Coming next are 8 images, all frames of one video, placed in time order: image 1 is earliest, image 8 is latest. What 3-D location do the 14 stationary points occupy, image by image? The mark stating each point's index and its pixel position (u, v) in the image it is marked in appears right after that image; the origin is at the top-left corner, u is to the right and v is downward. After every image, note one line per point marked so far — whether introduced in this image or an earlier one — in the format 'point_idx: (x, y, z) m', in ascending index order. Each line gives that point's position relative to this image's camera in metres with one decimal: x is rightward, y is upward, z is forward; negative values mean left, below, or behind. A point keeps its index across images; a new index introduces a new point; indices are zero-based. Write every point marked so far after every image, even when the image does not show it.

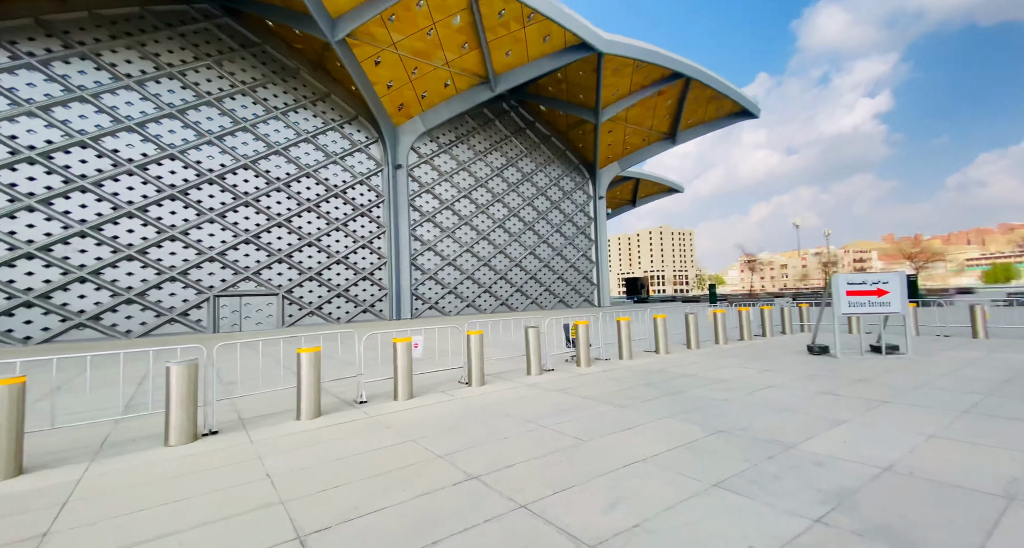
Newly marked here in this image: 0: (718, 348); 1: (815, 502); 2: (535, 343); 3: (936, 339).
0: (+5.6, -2.0, +10.6) m
1: (+2.3, -1.7, +2.9) m
2: (+0.5, -1.5, +8.6) m
3: (+11.9, -1.9, +11.1) m
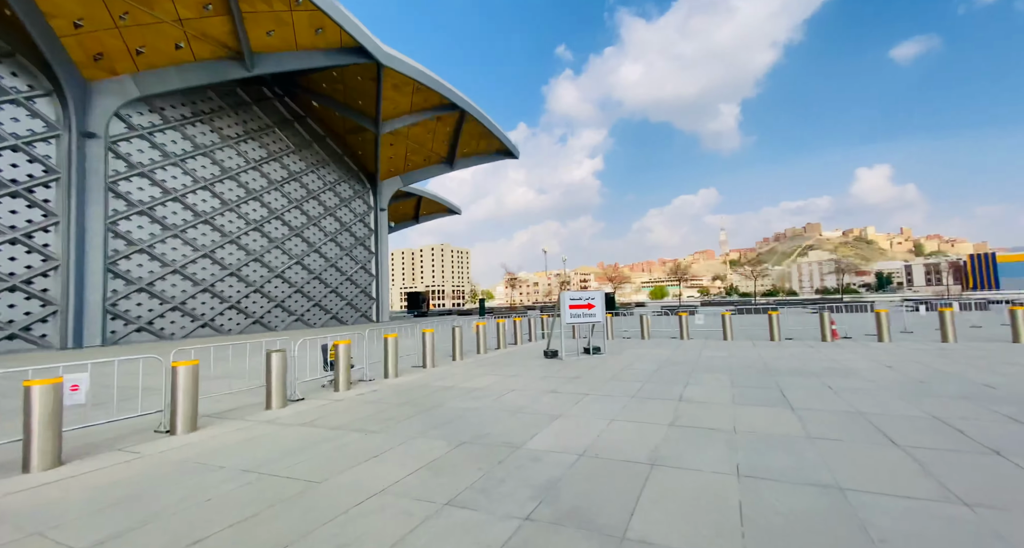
0: (-1.0, -2.5, +11.5) m
1: (+0.1, -1.8, +3.2) m
2: (-4.3, -1.8, +7.2) m
3: (+4.2, -2.5, +15.2) m
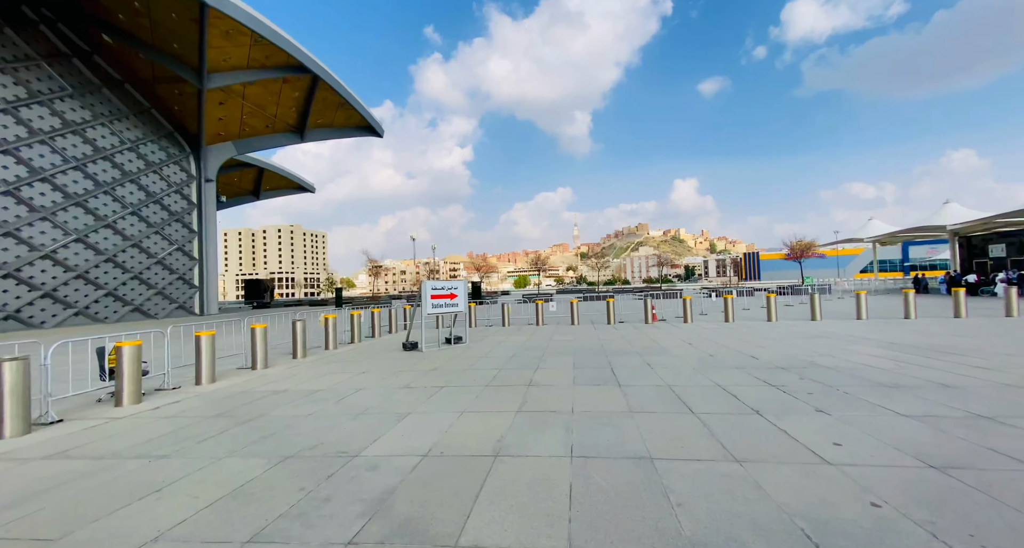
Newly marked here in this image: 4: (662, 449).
0: (-4.9, -2.2, +10.3) m
1: (-1.1, -1.7, +2.8) m
2: (-6.6, -1.5, +5.1) m
3: (-1.2, -2.1, +15.5) m
4: (+1.4, -1.7, +3.7) m
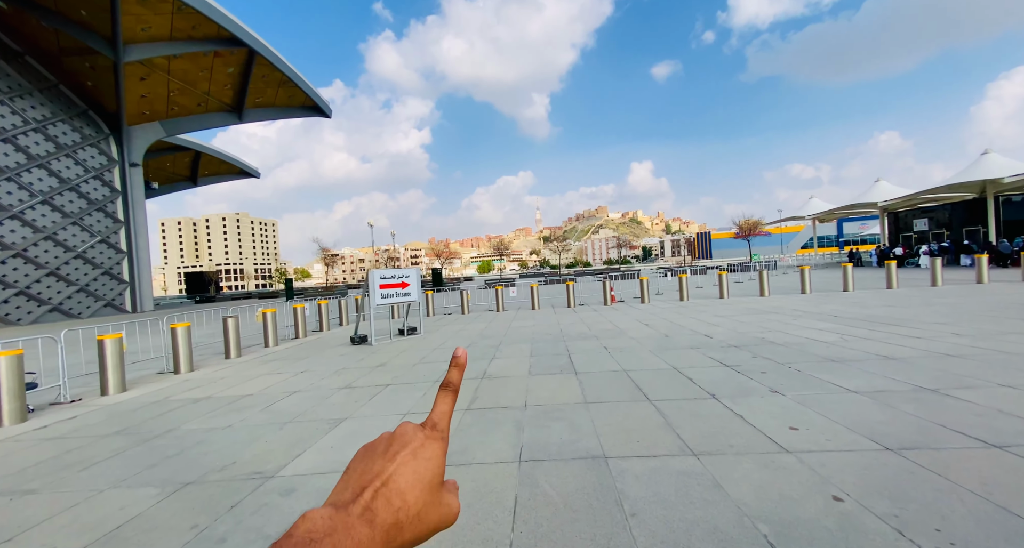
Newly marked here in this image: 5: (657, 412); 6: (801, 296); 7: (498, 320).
0: (-6.0, -1.9, +9.4) m
1: (-1.5, -1.7, +2.3) m
2: (-7.2, -1.5, +4.1) m
3: (-2.7, -1.6, +14.9) m
4: (+0.9, -1.5, +3.4) m
5: (+1.5, -1.5, +4.1) m
6: (+9.7, -0.8, +13.2) m
7: (-0.5, -1.6, +13.2) m
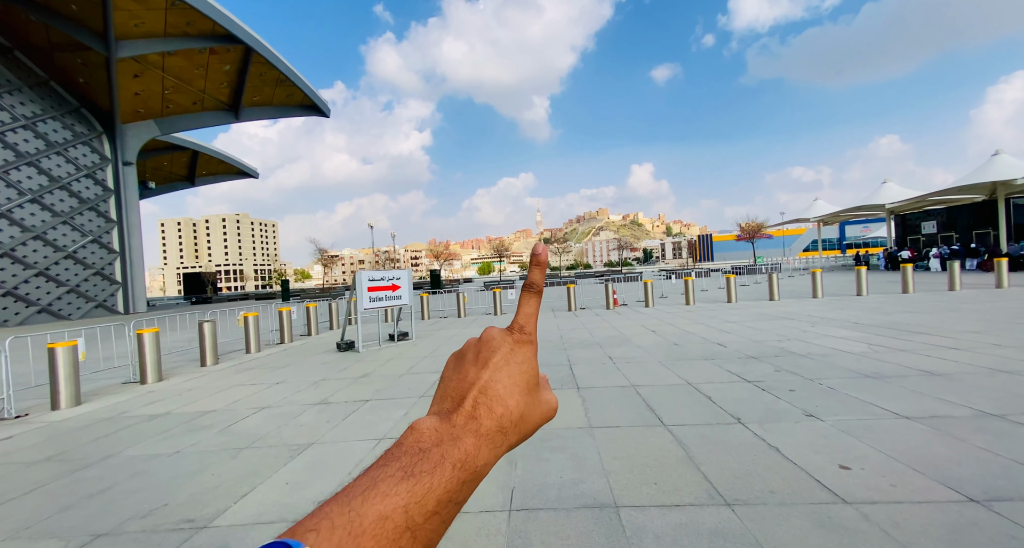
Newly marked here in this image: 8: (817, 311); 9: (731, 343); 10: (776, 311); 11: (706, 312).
0: (-6.0, -2.0, +8.8) m
1: (-1.6, -1.7, +1.7) m
2: (-7.2, -1.5, +3.5) m
3: (-2.8, -1.7, +14.3) m
4: (+0.8, -1.5, +2.8) m
5: (+1.4, -1.5, +3.5) m
6: (+9.6, -0.9, +12.5) m
7: (-0.6, -1.6, +12.6) m
8: (+8.3, -1.0, +10.7) m
9: (+4.1, -1.3, +7.3) m
10: (+7.6, -1.1, +11.2) m
11: (+5.9, -1.2, +11.9) m
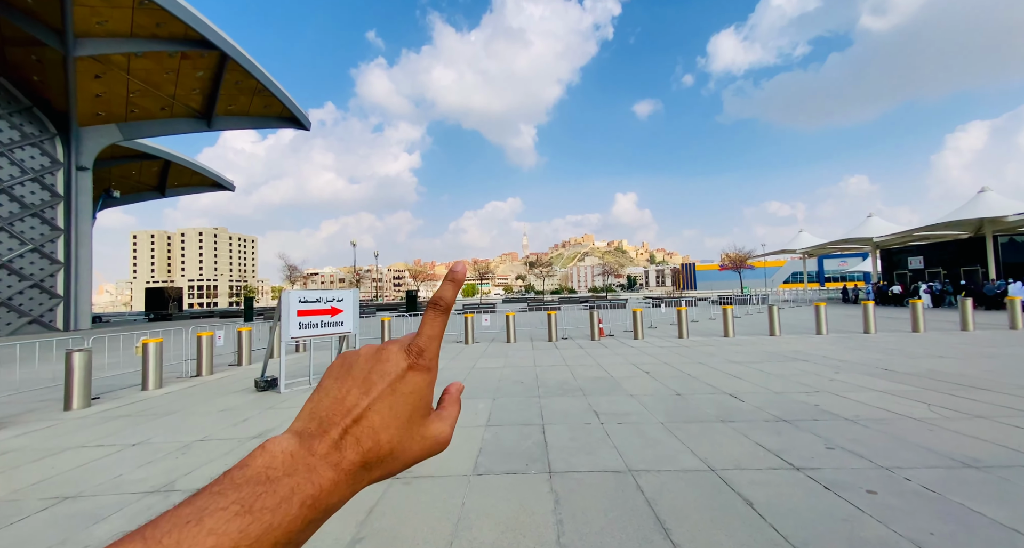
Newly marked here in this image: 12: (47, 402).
0: (-6.7, -2.3, +6.8) m
1: (-2.0, -1.7, -0.1) m
2: (-7.7, -1.5, +1.5) m
3: (-3.7, -2.4, +12.5) m
4: (+0.4, -1.7, +1.1) m
5: (+1.0, -1.7, +1.9) m
6: (+8.8, -1.8, +11.2) m
7: (-1.4, -2.3, +10.8) m
8: (+7.6, -1.8, +9.3) m
9: (+3.5, -1.8, +5.7) m
10: (+6.8, -1.9, +9.8) m
11: (+5.1, -2.0, +10.5) m
12: (-8.3, -2.2, +6.9) m
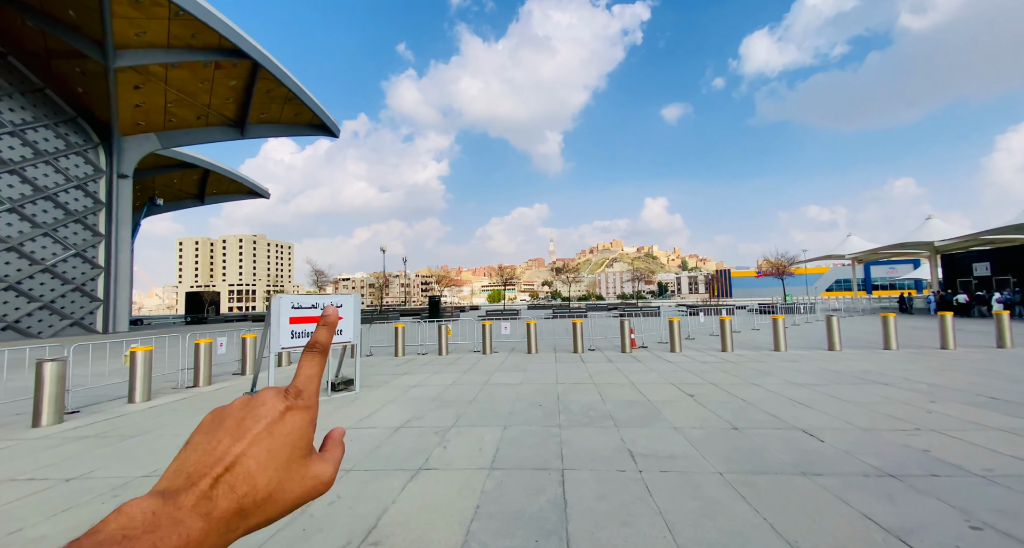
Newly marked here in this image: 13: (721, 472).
0: (-6.5, -2.3, +6.2) m
1: (-2.2, -1.7, -1.0) m
2: (-7.8, -1.4, +1.0) m
3: (-3.1, -2.5, +11.6) m
4: (+0.2, -1.6, +0.1) m
5: (+0.9, -1.7, +0.8) m
6: (+9.3, -2.0, +9.6) m
7: (-0.9, -2.4, +9.9) m
8: (+8.0, -2.0, +7.8) m
9: (+3.6, -1.8, +4.5) m
10: (+7.2, -2.0, +8.3) m
11: (+5.6, -2.1, +9.1) m
12: (-8.0, -2.3, +6.4) m
13: (+1.9, -1.8, +3.6) m
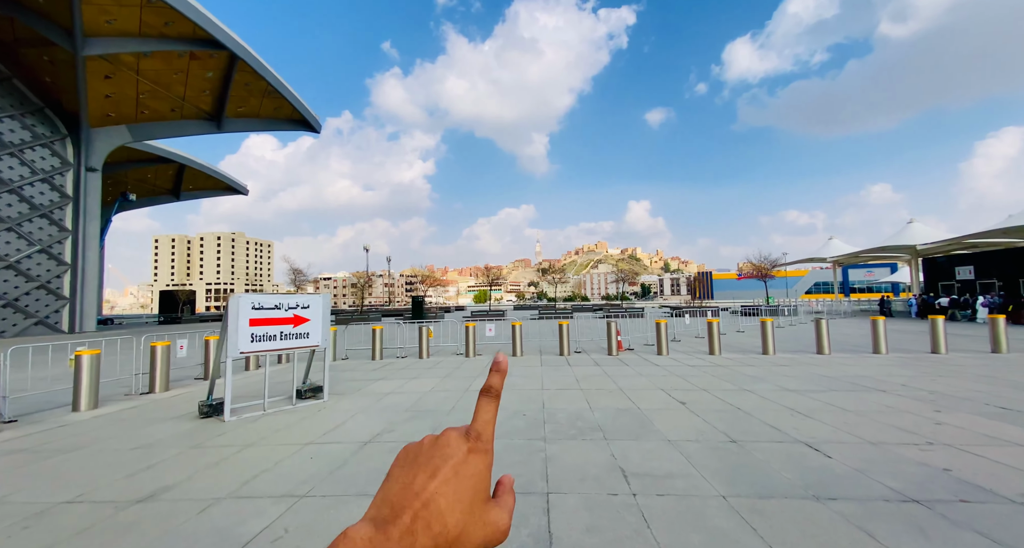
0: (-6.7, -2.2, +5.5) m
1: (-2.3, -1.6, -1.5) m
2: (-7.9, -1.3, +0.2) m
3: (-3.6, -2.5, +11.1) m
4: (+0.2, -1.6, -0.4) m
5: (+0.8, -1.6, +0.3) m
6: (+8.9, -2.0, +9.4) m
7: (-1.3, -2.4, +9.4) m
8: (+7.6, -2.0, +7.6) m
9: (+3.4, -1.8, +4.1) m
10: (+6.9, -2.1, +8.1) m
11: (+5.2, -2.1, +8.8) m
12: (-8.3, -2.2, +5.7) m
13: (+1.8, -1.8, +3.2) m
